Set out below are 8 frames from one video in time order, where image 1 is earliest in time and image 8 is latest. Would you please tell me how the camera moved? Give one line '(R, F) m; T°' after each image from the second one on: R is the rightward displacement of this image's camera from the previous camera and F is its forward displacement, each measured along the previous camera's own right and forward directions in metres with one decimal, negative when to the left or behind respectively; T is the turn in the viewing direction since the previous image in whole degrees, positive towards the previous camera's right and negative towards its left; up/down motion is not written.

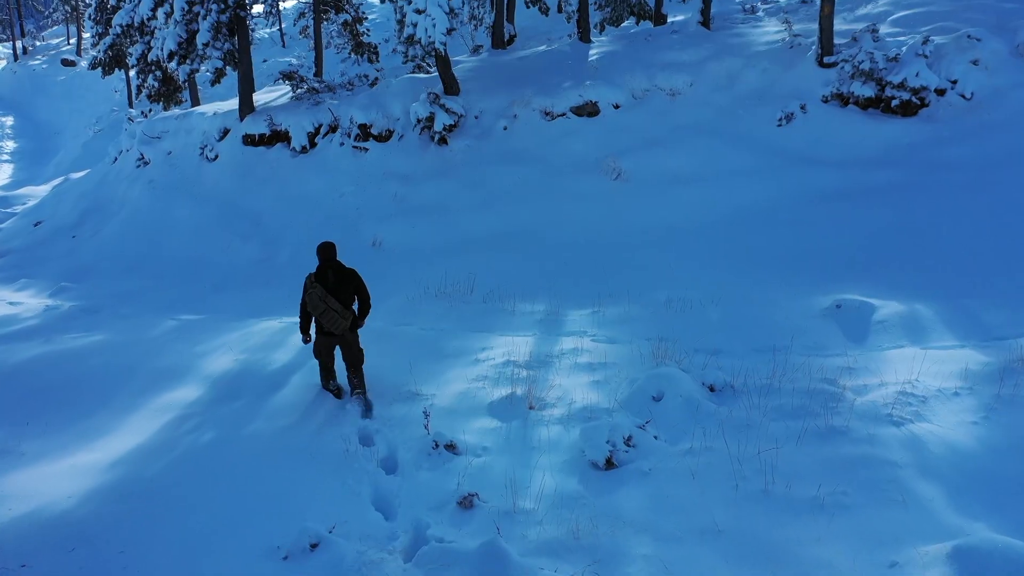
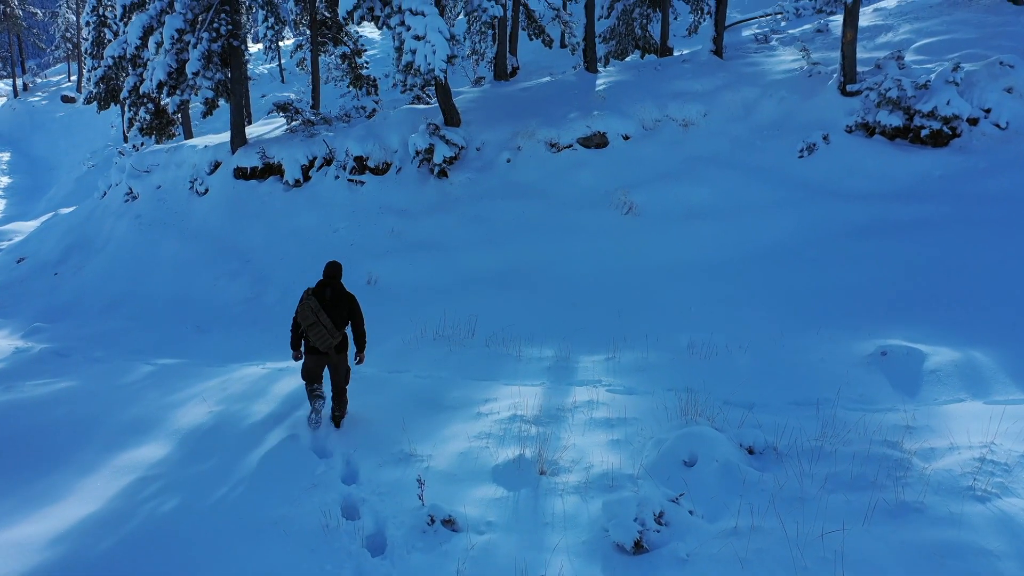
(-0.1, +0.9) m; 0°
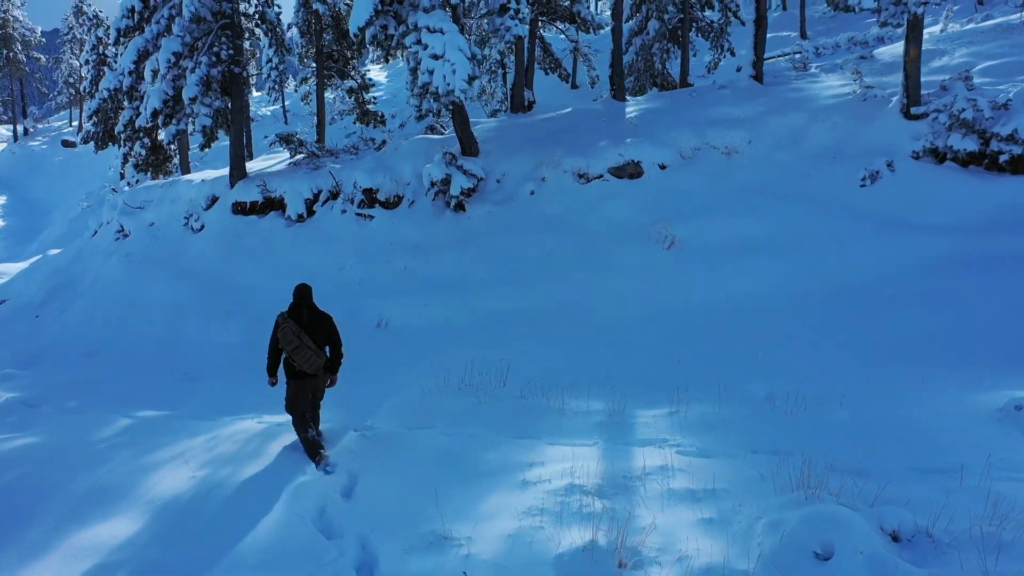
(-0.4, +1.4) m; 0°
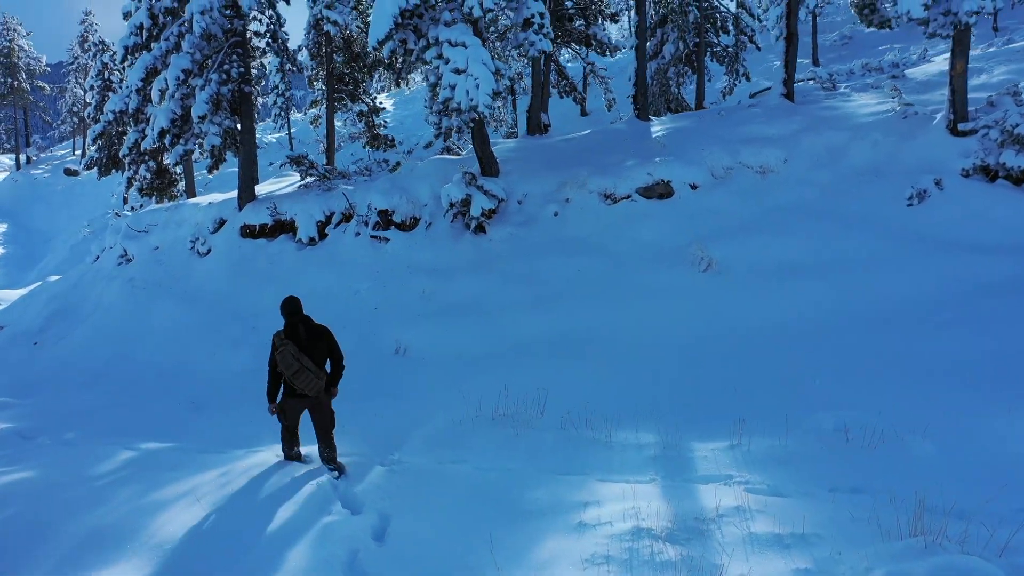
(-0.4, +0.6) m; 0°
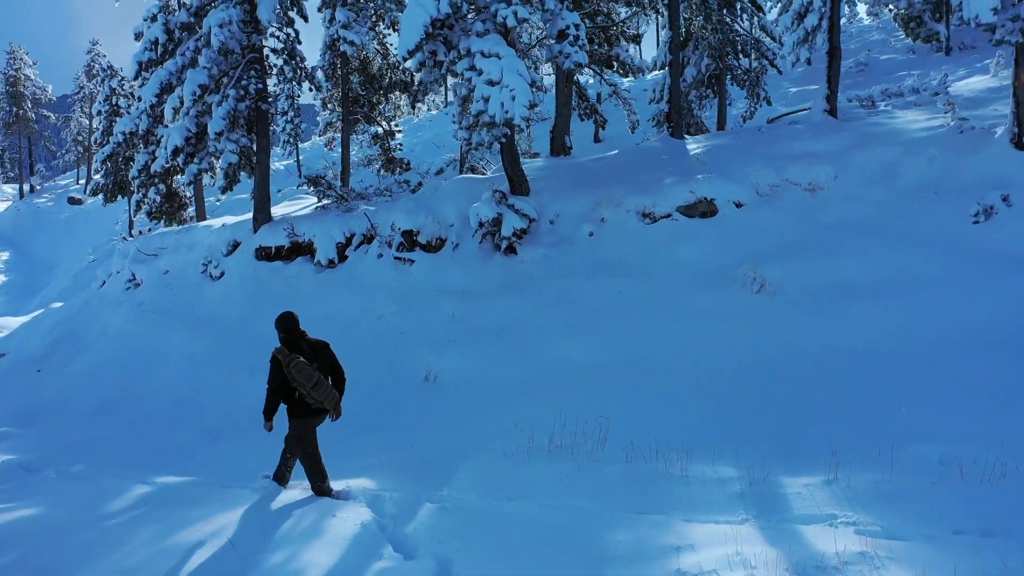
(-0.5, +0.7) m; 0°
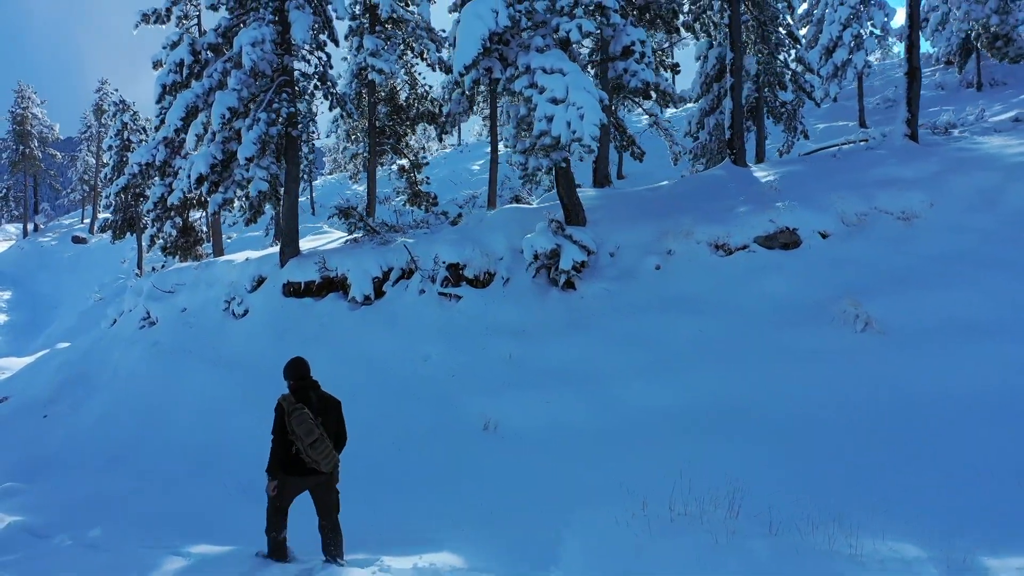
(-0.8, +1.1) m; 0°
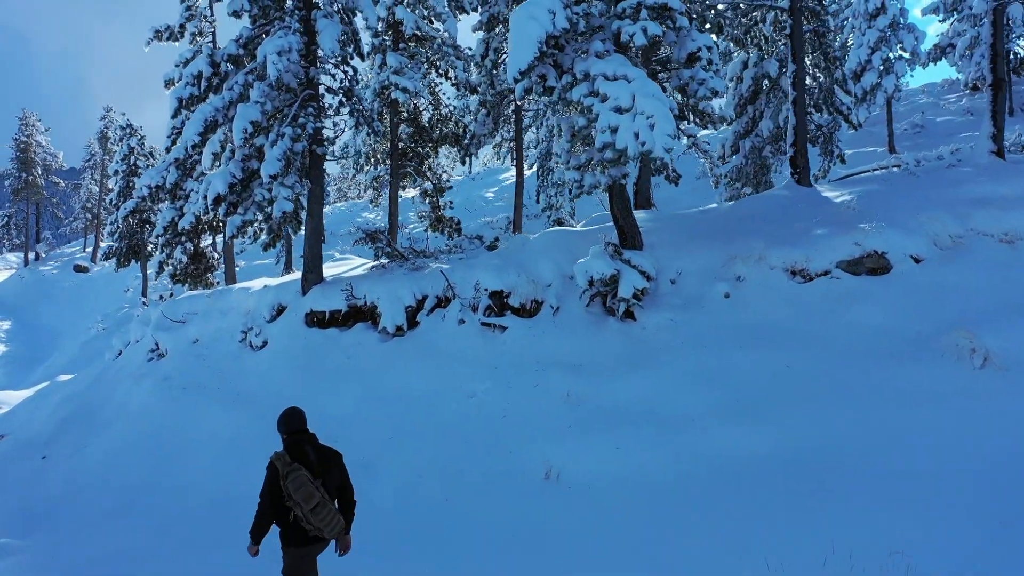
(-0.7, +1.1) m; 0°
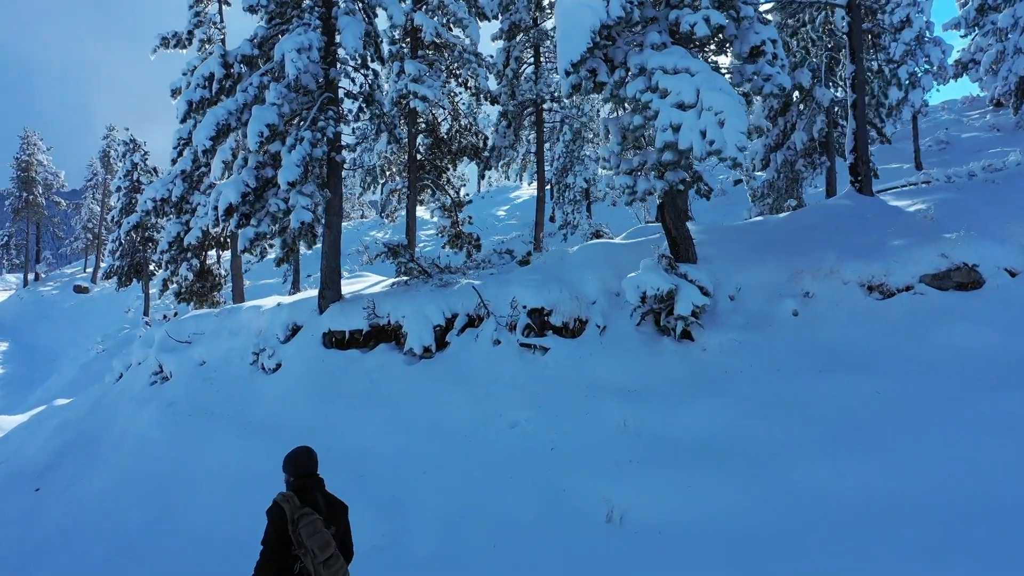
(-0.5, +1.0) m; 0°
